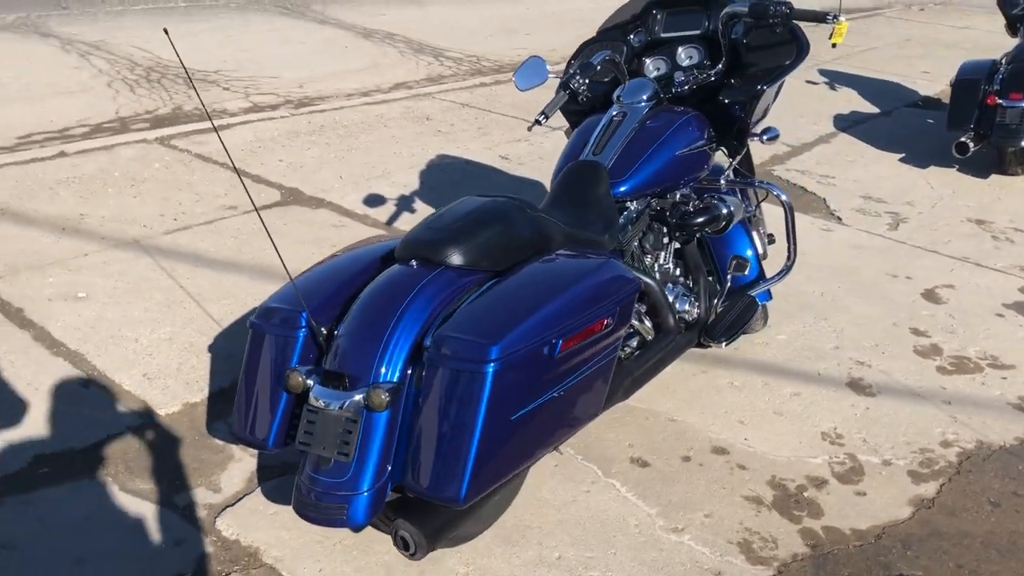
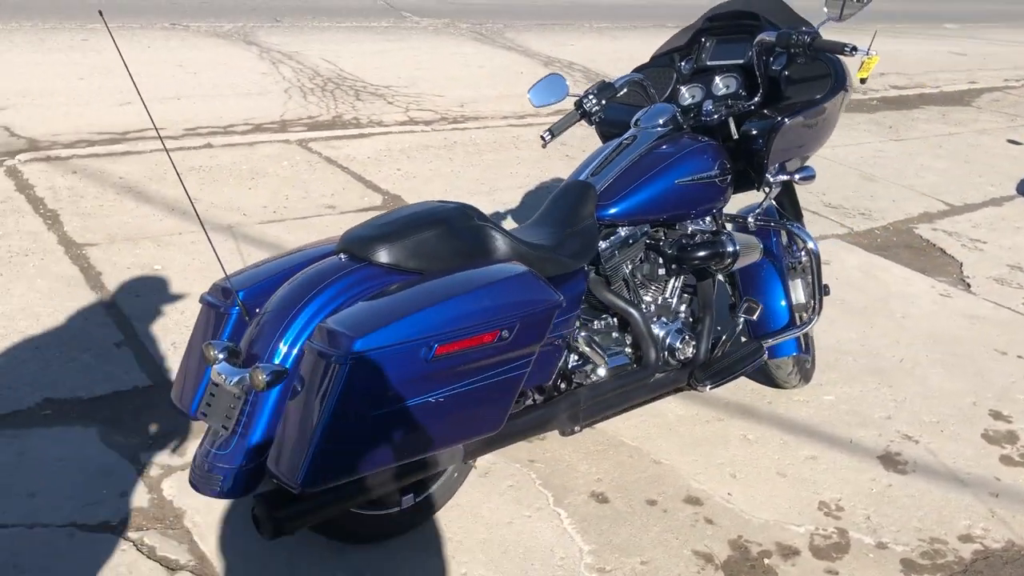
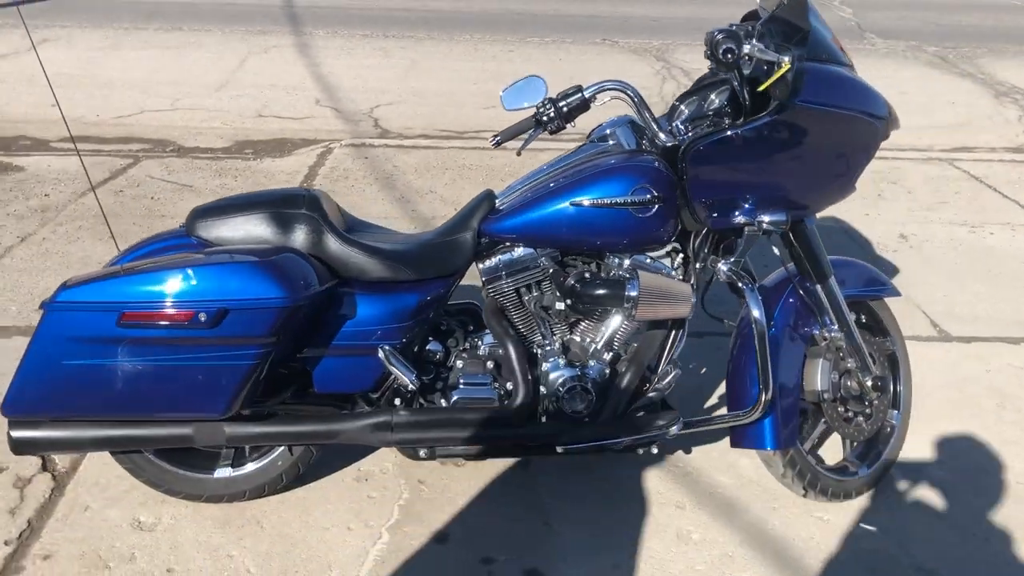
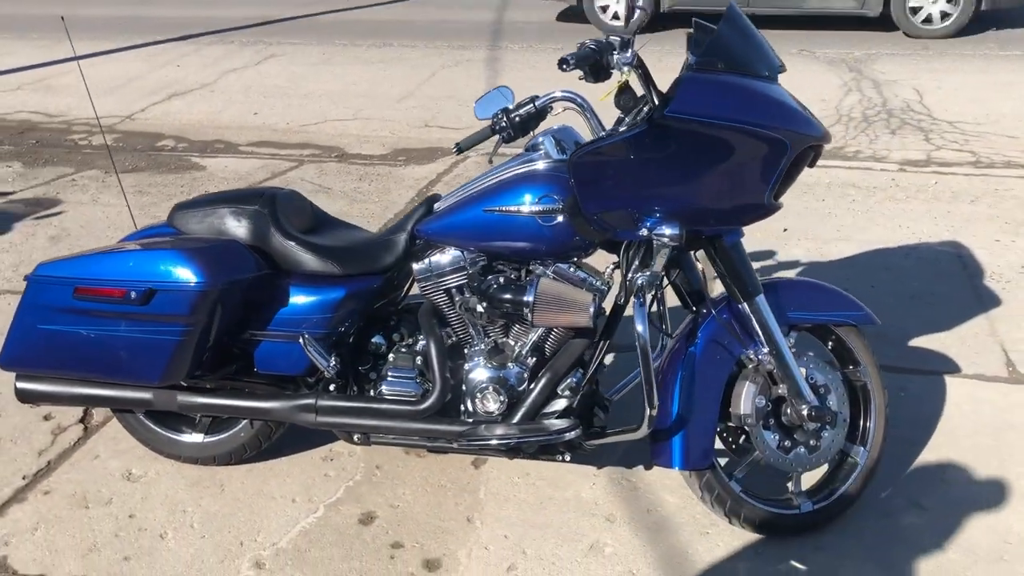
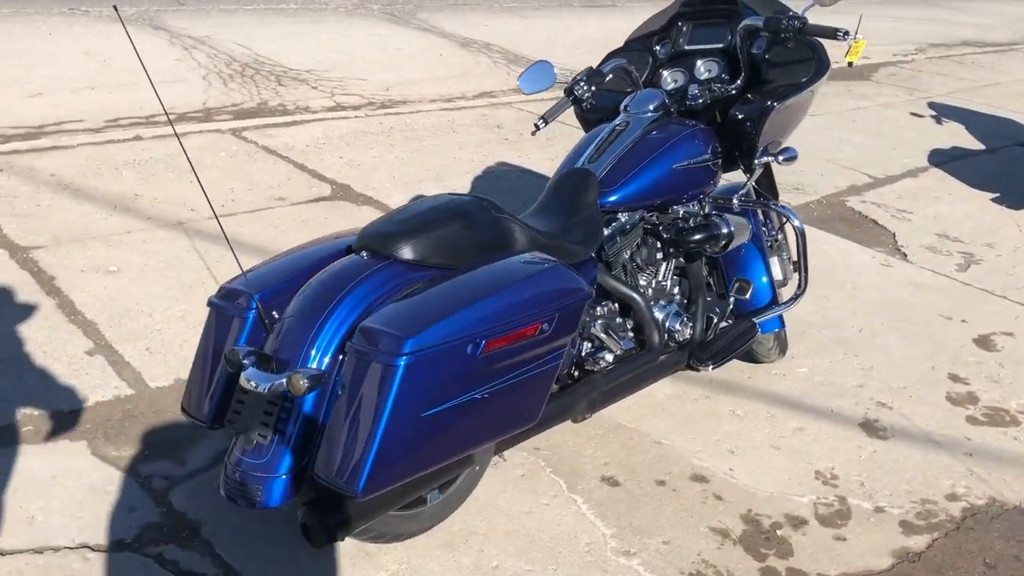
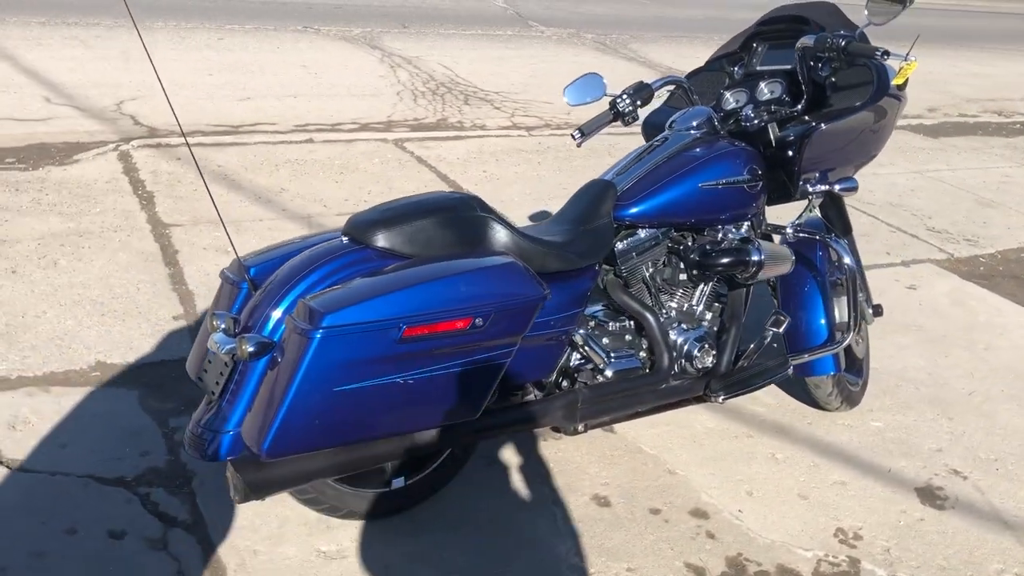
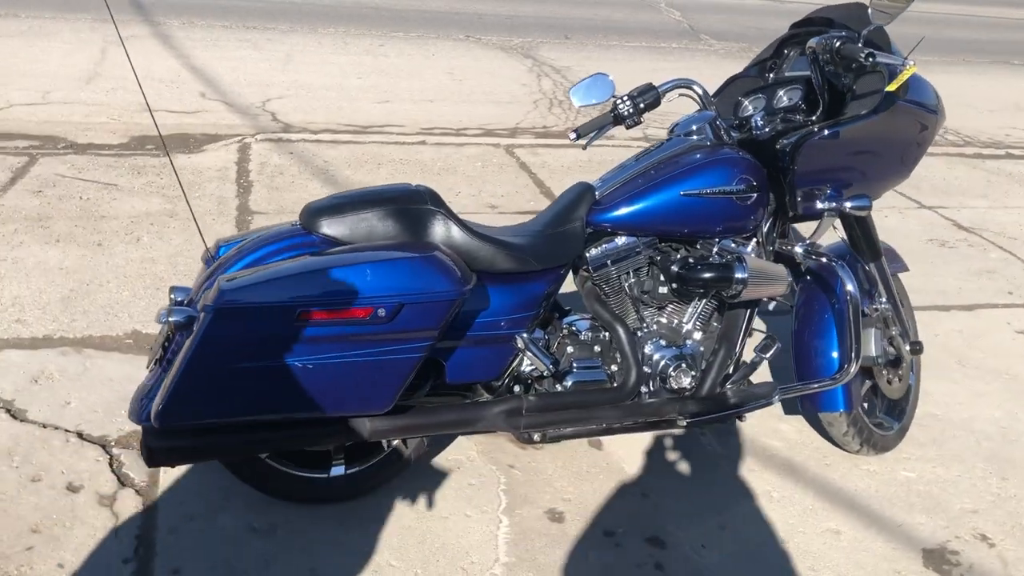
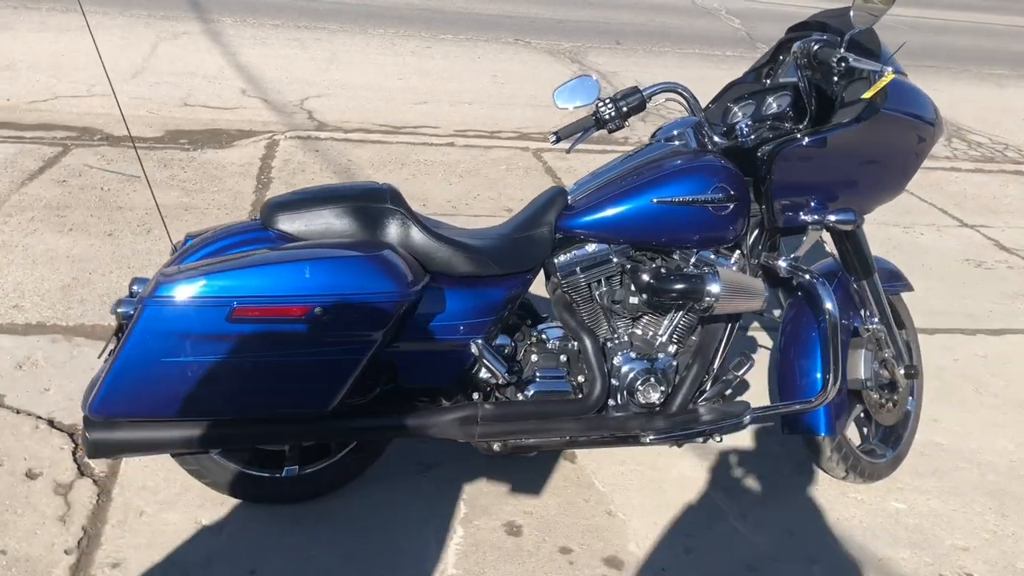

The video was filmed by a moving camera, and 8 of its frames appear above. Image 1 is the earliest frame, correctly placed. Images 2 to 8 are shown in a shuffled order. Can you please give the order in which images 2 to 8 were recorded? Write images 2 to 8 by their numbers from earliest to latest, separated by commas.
5, 2, 6, 7, 8, 3, 4
